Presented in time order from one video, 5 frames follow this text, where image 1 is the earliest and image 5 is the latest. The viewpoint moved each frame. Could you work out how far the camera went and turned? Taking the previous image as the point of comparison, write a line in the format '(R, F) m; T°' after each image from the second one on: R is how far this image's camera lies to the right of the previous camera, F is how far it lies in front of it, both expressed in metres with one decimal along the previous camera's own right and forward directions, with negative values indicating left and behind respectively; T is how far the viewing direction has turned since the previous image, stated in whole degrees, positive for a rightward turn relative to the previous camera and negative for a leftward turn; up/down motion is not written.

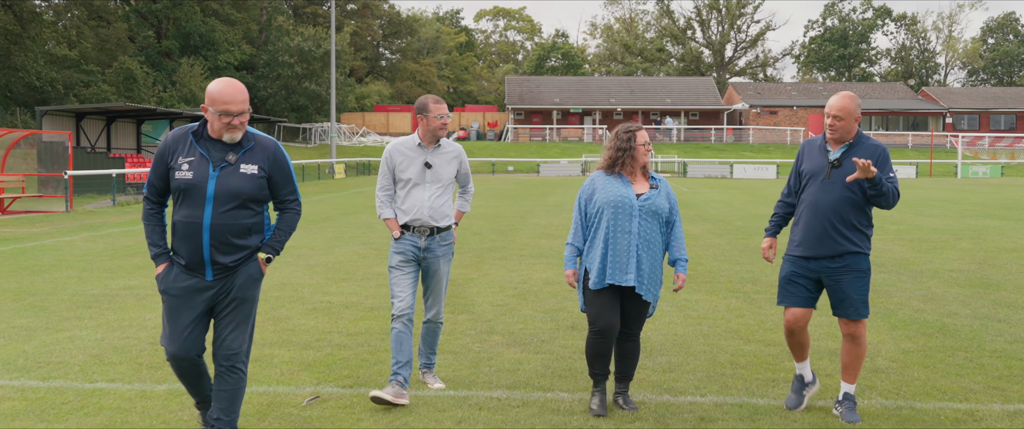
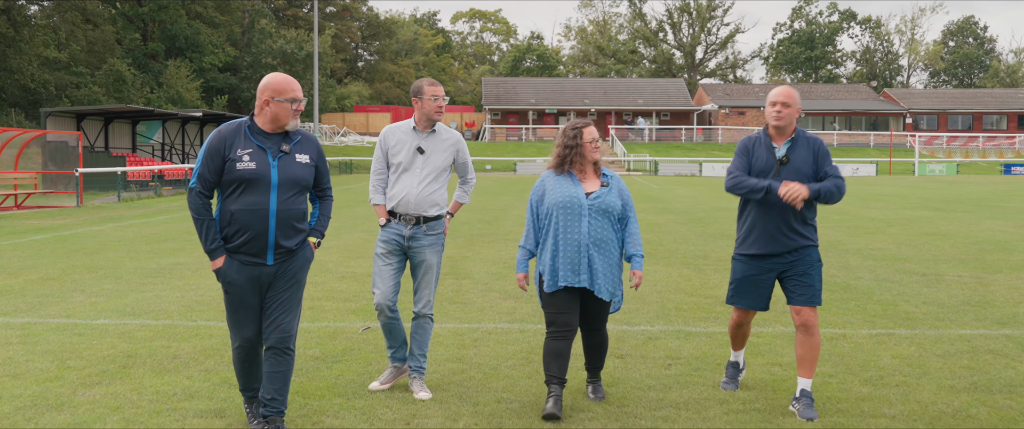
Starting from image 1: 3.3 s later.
(-0.2, -1.7) m; +2°
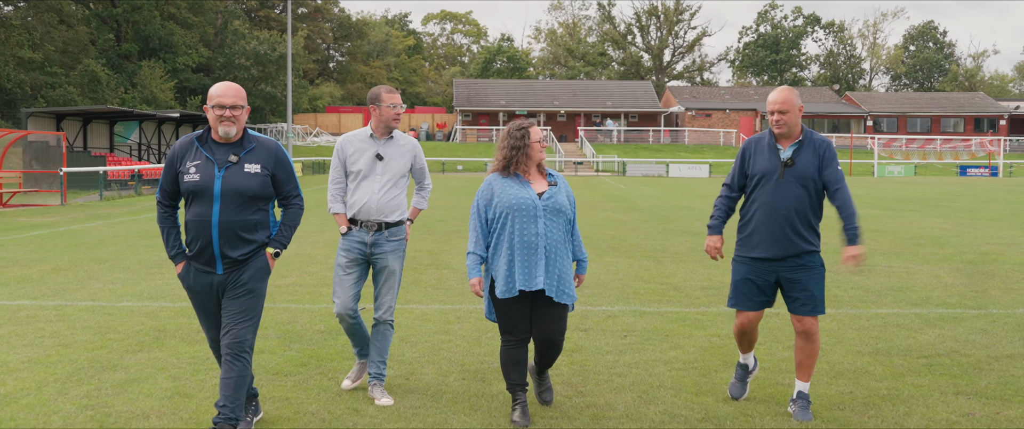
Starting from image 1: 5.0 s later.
(-0.1, -0.9) m; +2°
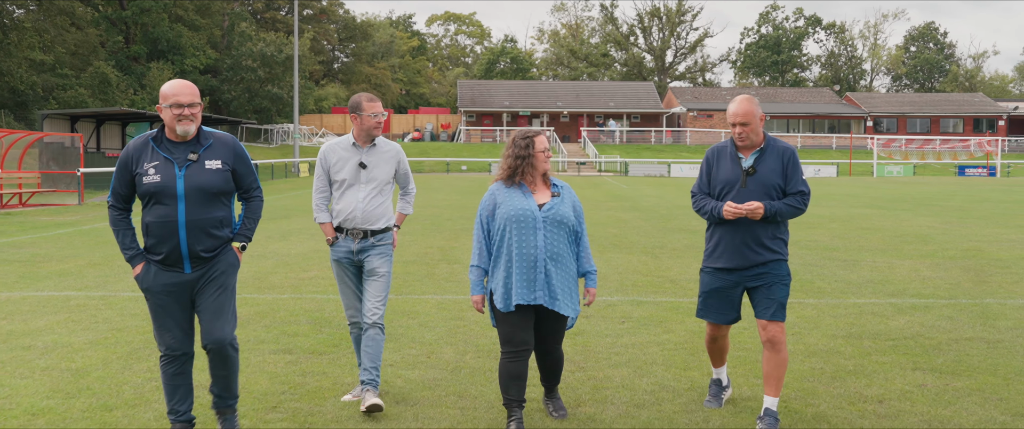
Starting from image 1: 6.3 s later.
(0.0, -0.6) m; 0°
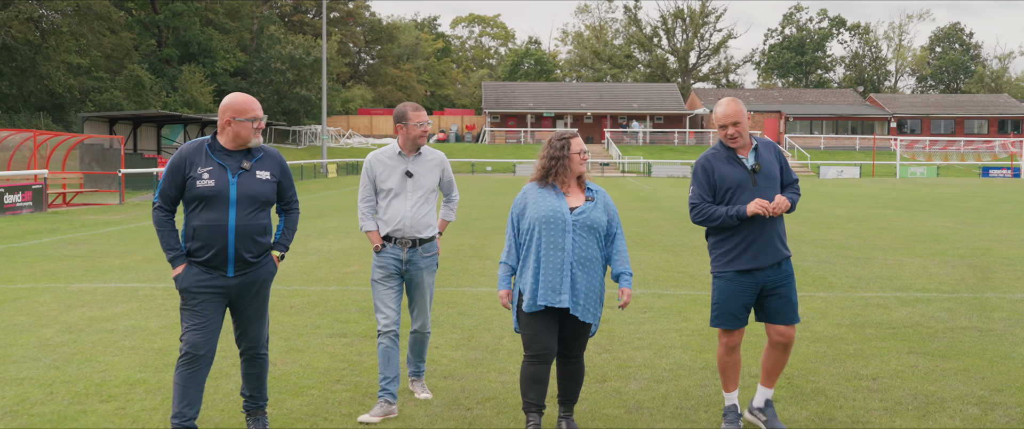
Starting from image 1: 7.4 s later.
(-0.1, -0.6) m; -2°
